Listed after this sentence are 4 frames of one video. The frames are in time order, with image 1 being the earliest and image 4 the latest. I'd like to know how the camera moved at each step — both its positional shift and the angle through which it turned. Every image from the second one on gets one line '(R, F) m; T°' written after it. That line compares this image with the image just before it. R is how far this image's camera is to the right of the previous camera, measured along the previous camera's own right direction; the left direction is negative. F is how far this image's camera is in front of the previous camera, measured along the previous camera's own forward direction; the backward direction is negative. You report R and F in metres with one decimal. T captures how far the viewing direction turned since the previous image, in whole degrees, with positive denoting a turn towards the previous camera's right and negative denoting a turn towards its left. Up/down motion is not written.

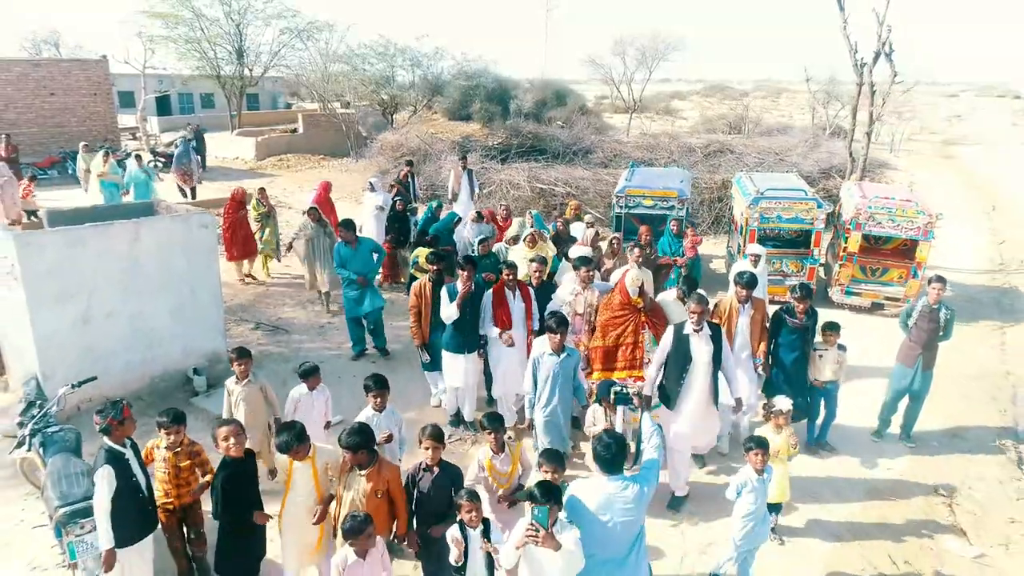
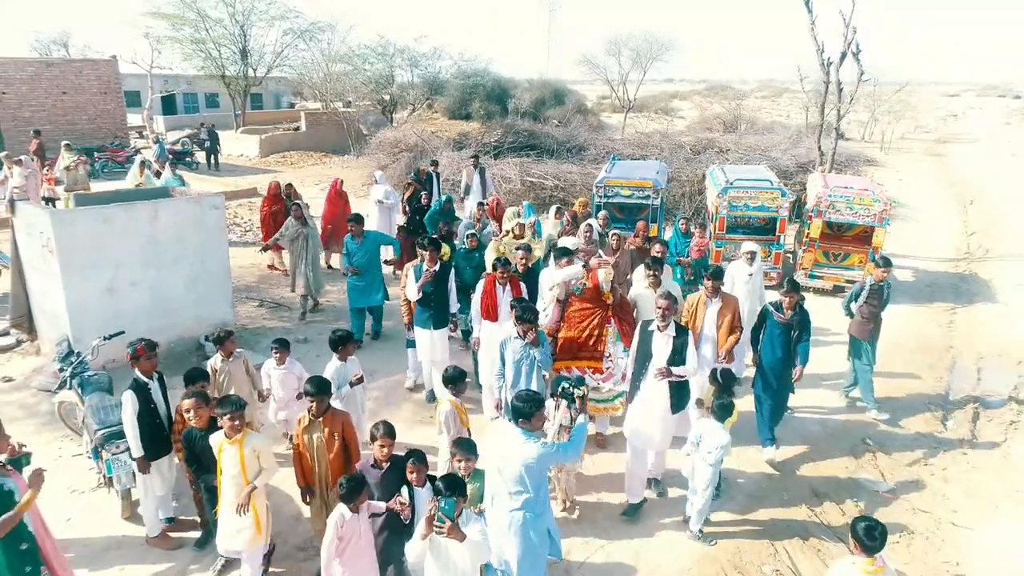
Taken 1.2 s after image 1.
(+0.3, -0.7) m; 0°
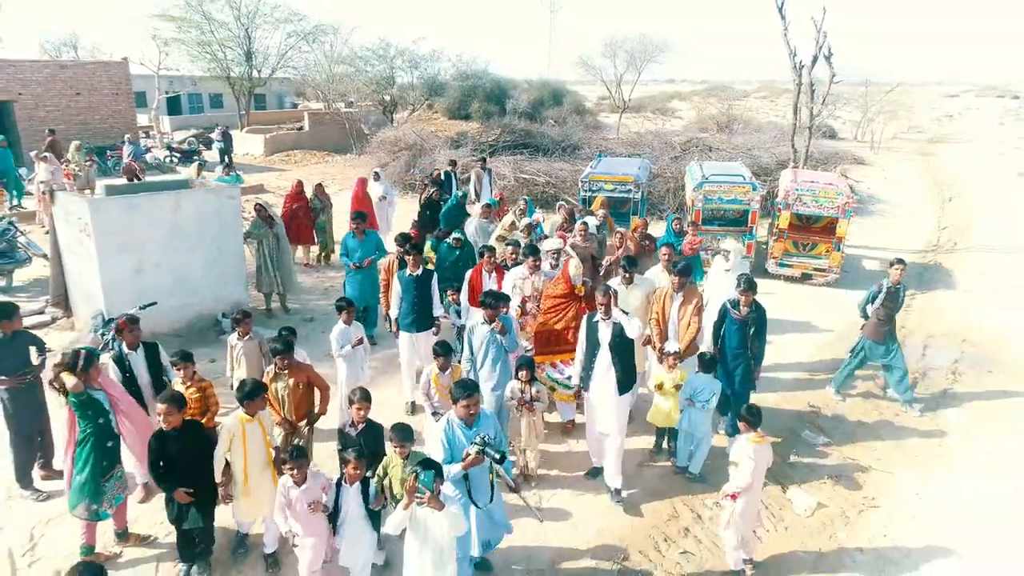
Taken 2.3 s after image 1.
(+0.2, -0.8) m; 0°
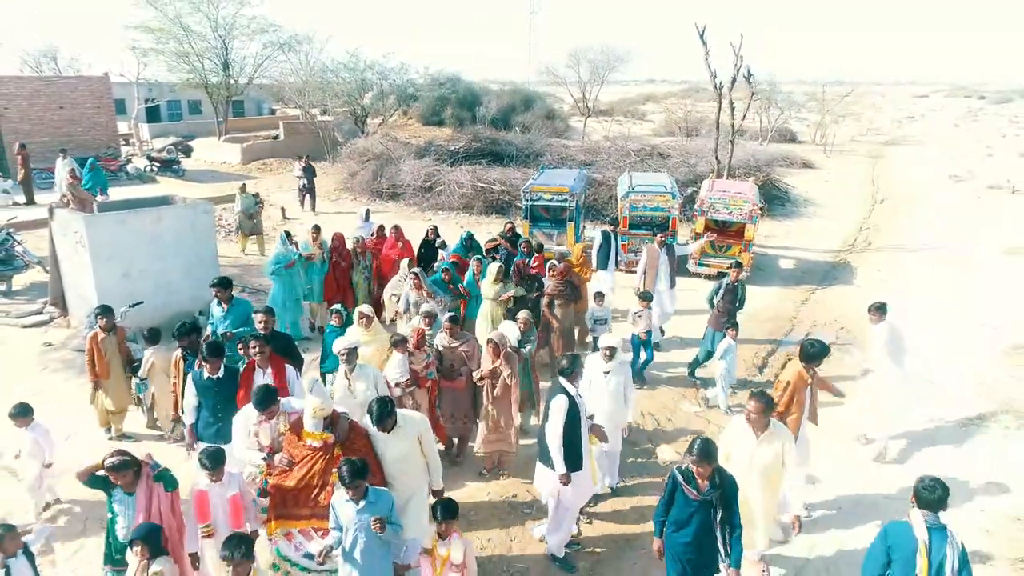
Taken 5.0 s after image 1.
(+0.7, -1.4) m; +1°
